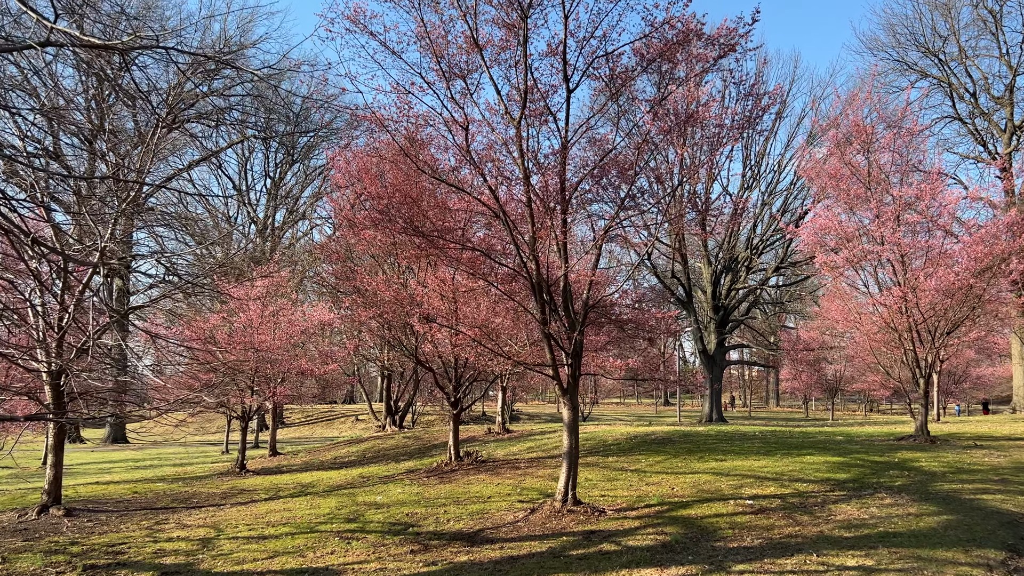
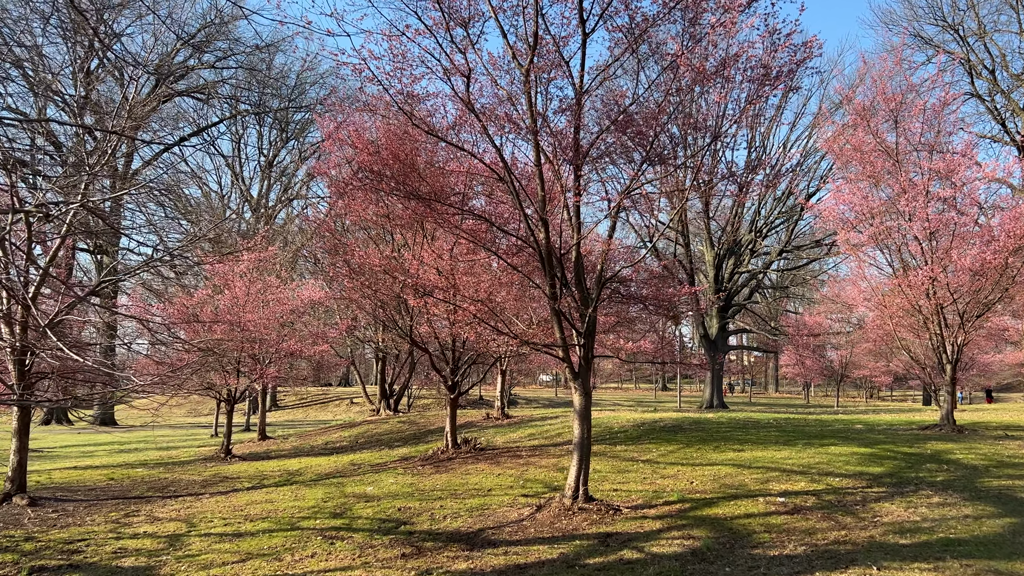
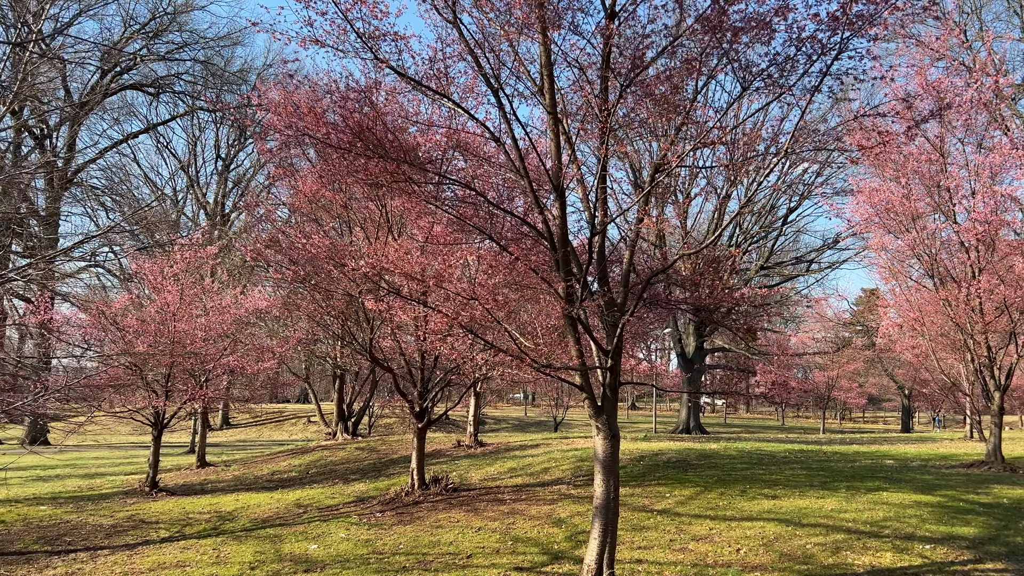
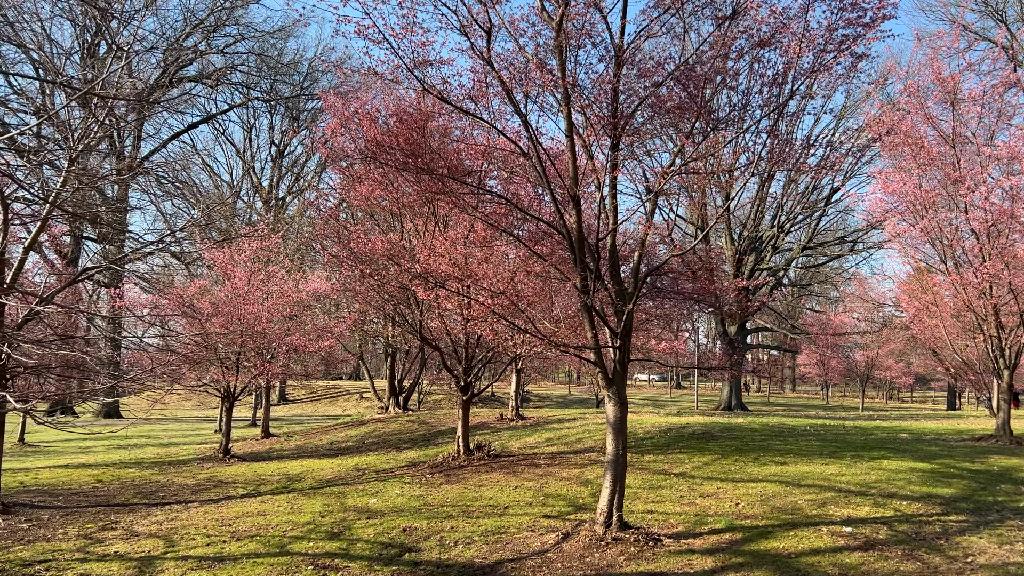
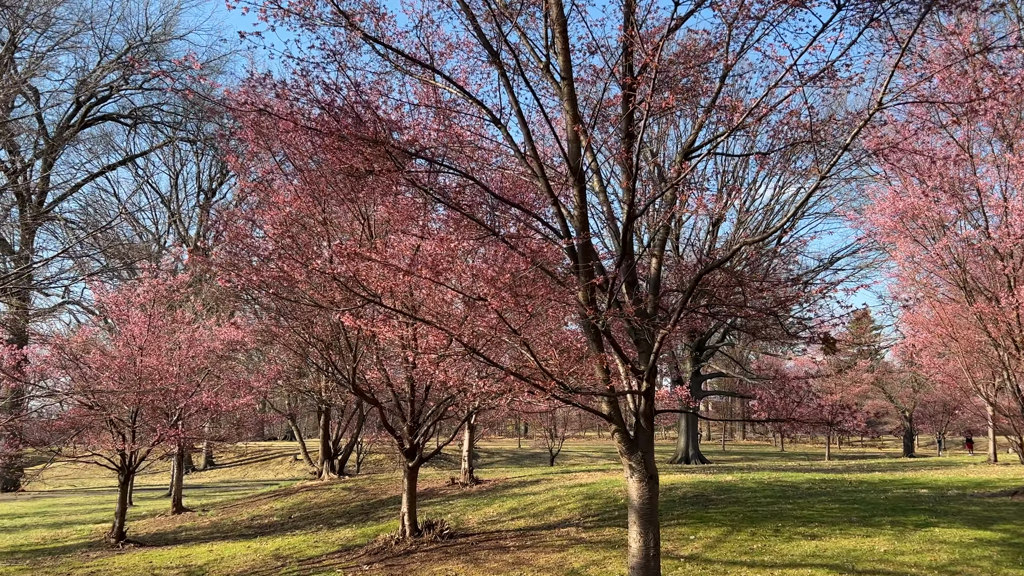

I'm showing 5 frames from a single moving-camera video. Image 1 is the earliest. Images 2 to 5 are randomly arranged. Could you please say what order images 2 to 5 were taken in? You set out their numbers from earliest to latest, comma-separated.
2, 4, 3, 5
